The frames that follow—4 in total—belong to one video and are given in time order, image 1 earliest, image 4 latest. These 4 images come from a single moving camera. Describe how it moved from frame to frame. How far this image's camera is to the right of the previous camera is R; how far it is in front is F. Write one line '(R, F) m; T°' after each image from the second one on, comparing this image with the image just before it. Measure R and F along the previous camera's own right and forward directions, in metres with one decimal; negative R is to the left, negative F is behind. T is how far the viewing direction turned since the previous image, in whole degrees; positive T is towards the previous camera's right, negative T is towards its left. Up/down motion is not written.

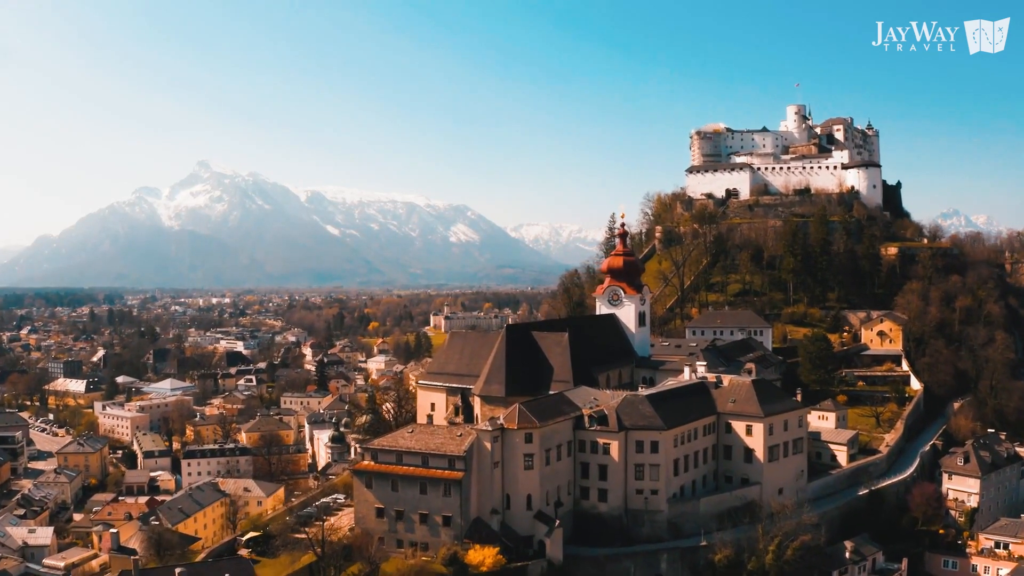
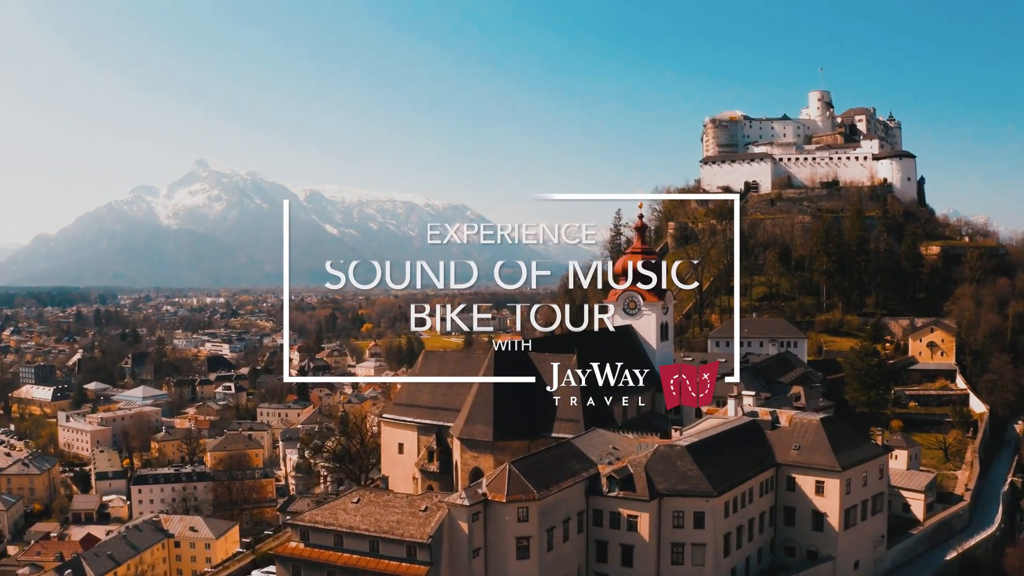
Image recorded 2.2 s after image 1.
(+0.3, +9.8) m; 0°
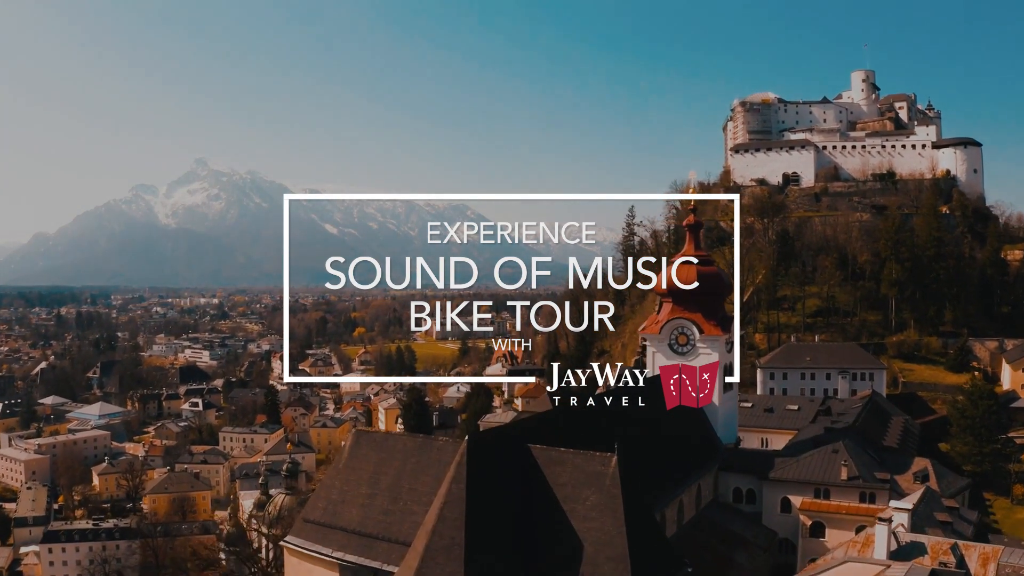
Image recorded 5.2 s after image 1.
(+0.2, +13.7) m; 0°
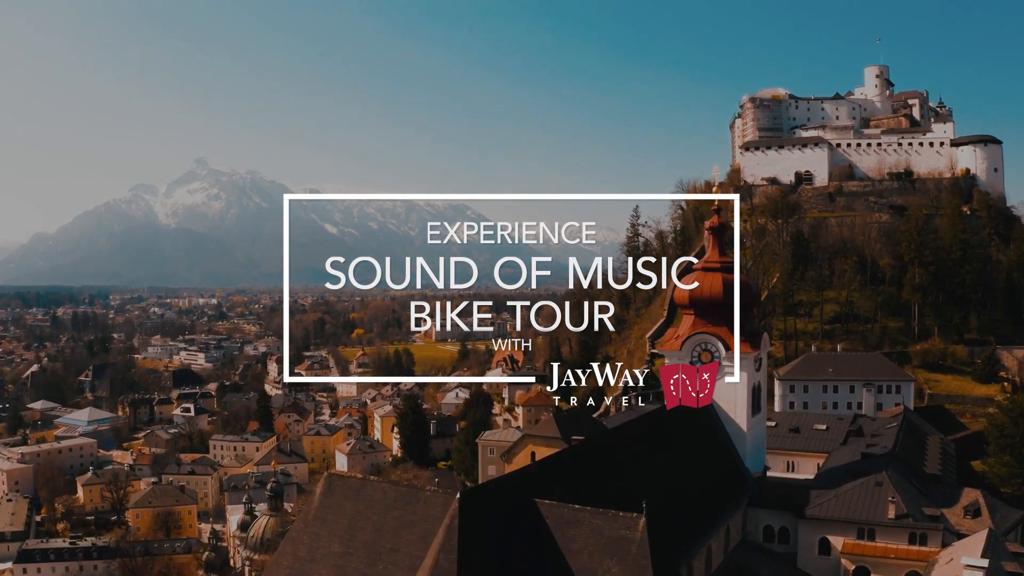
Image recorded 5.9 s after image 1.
(0.0, +3.3) m; 0°
